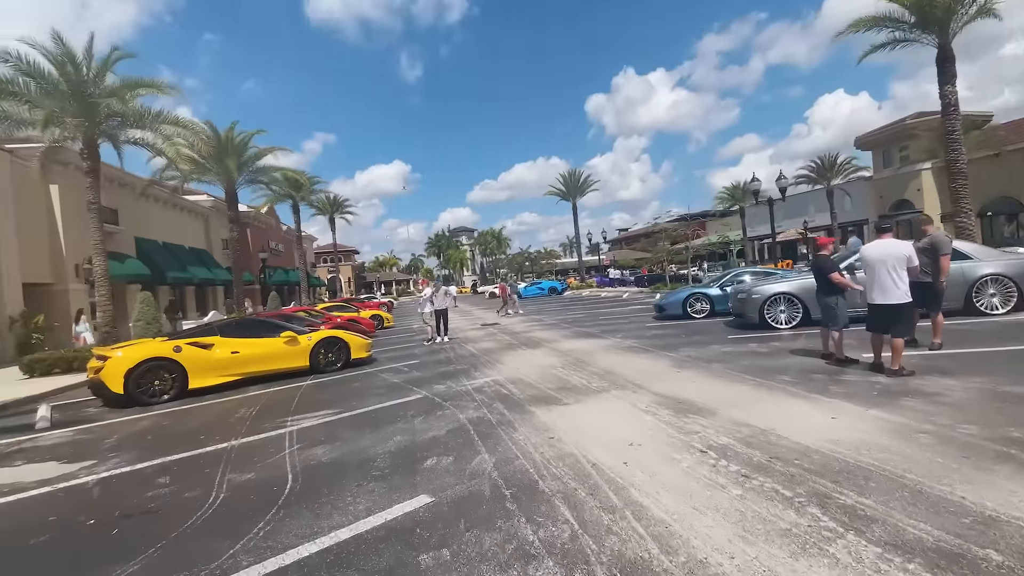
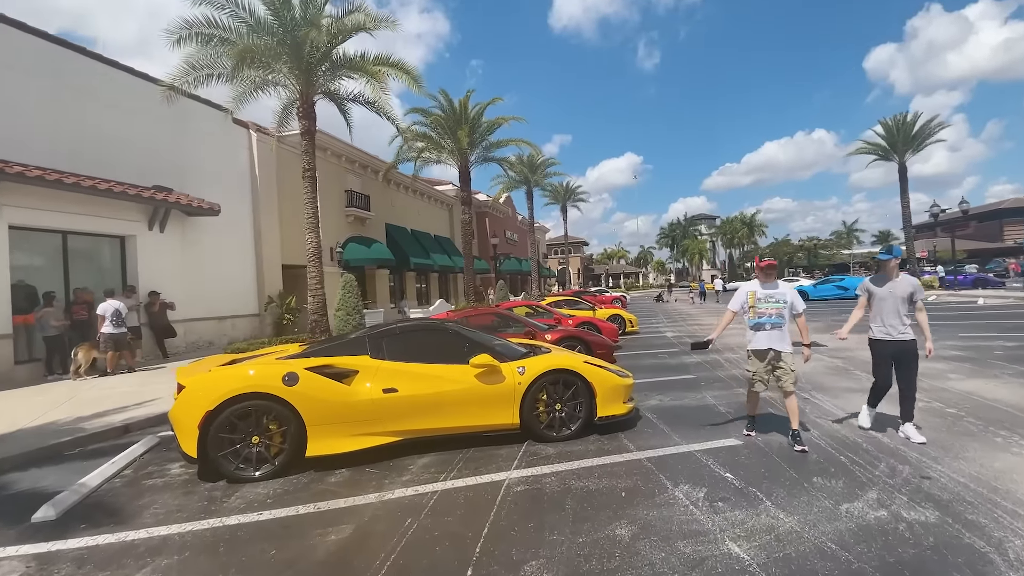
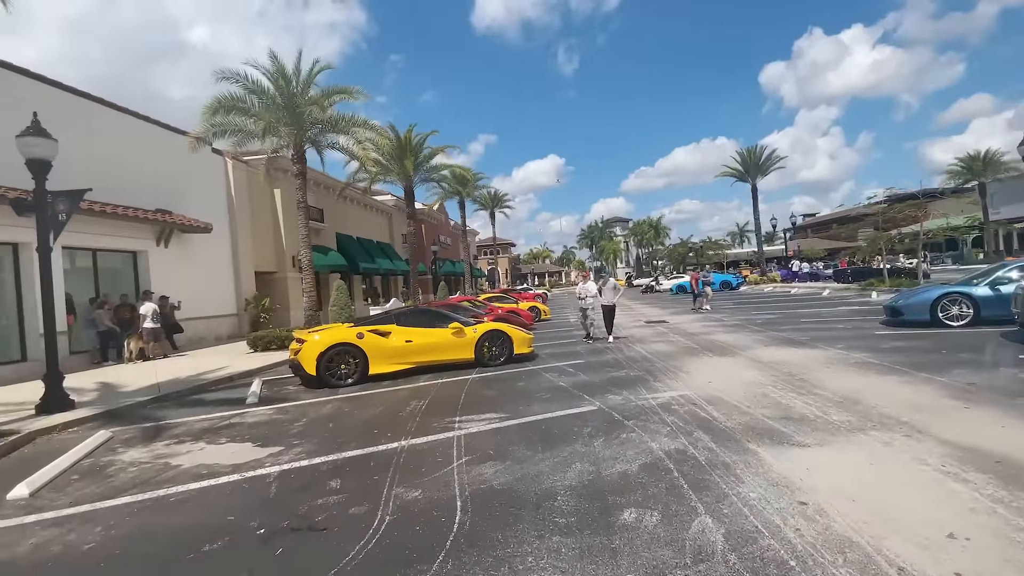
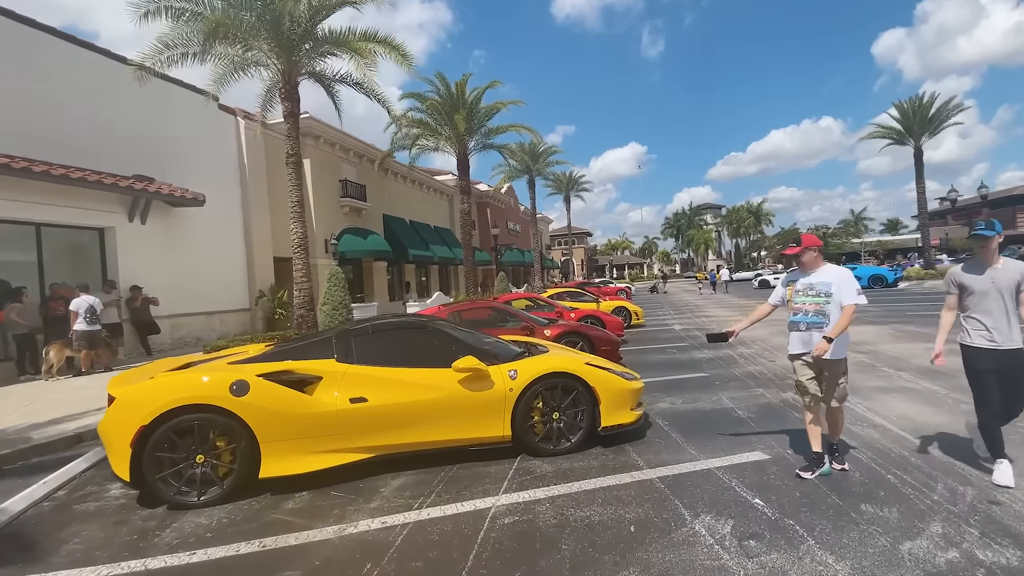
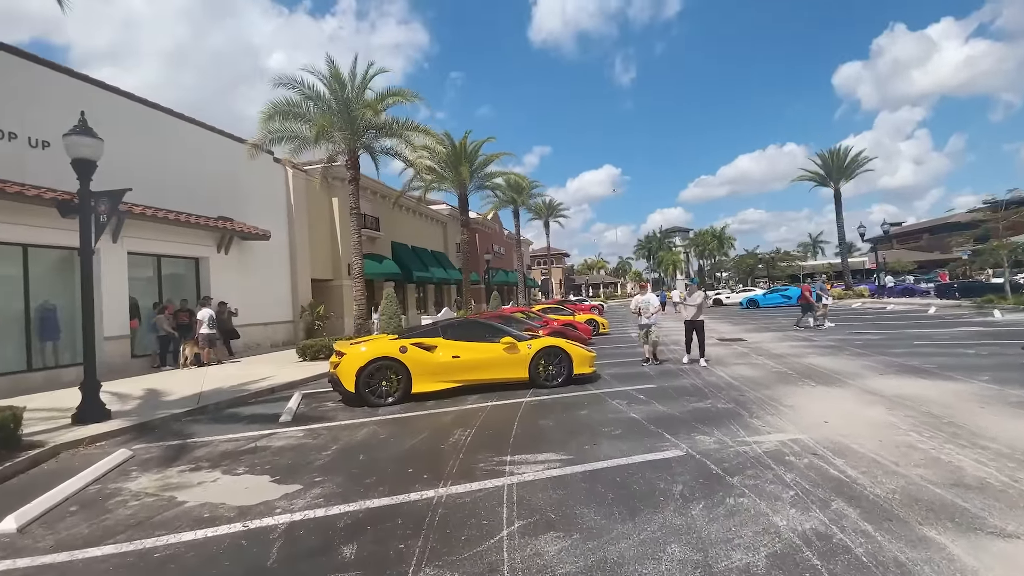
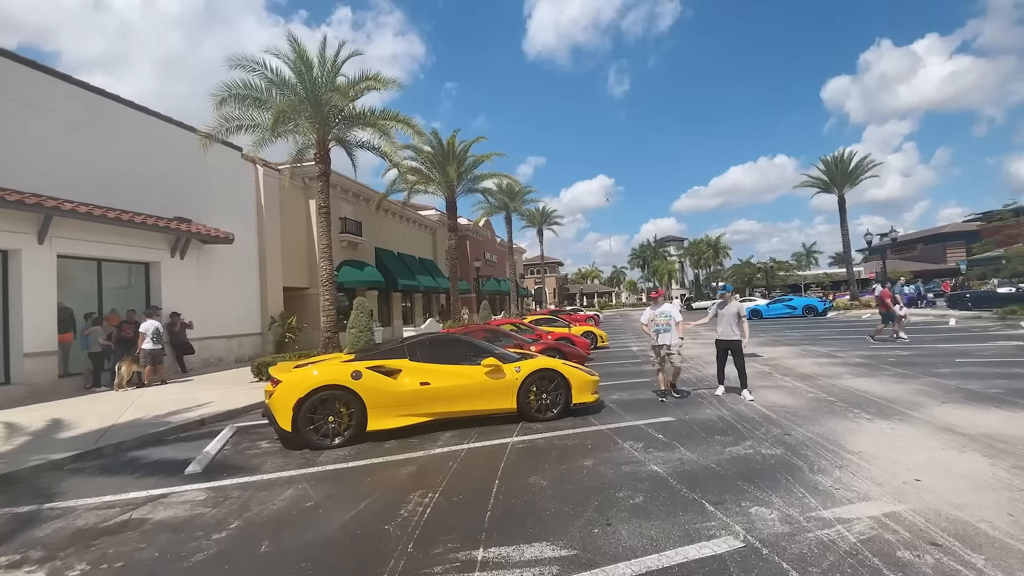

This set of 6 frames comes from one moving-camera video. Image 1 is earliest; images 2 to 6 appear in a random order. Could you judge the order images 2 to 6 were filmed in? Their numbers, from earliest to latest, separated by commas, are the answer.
3, 5, 6, 2, 4
